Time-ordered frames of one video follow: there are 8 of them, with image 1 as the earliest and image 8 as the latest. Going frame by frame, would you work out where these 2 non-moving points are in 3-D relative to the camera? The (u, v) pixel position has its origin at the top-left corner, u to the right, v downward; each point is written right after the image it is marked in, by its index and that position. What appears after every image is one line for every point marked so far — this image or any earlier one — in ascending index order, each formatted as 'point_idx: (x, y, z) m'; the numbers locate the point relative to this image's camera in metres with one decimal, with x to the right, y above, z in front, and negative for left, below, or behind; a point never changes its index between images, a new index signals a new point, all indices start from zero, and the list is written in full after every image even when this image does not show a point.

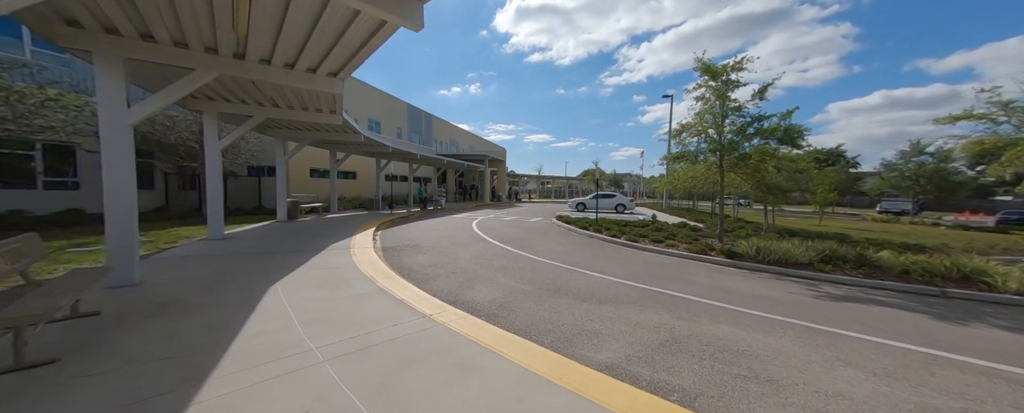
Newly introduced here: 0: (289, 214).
0: (-10.1, -0.4, +14.0) m
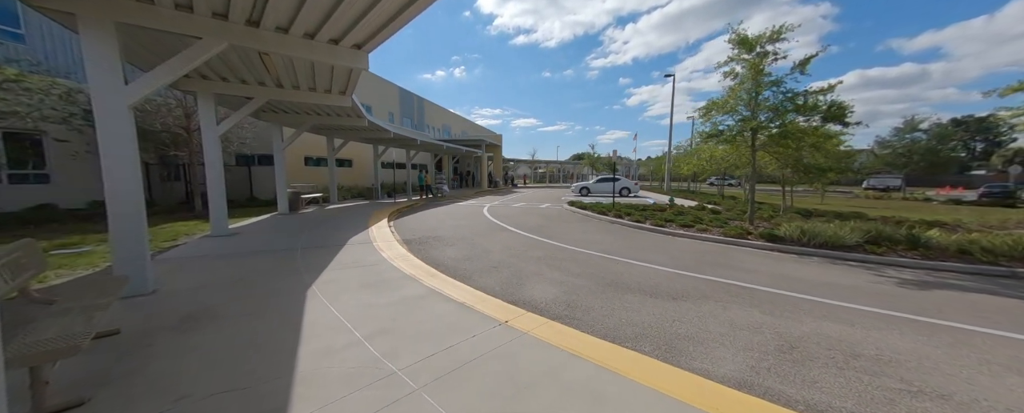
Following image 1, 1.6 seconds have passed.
0: (-9.4, 0.0, +13.1) m
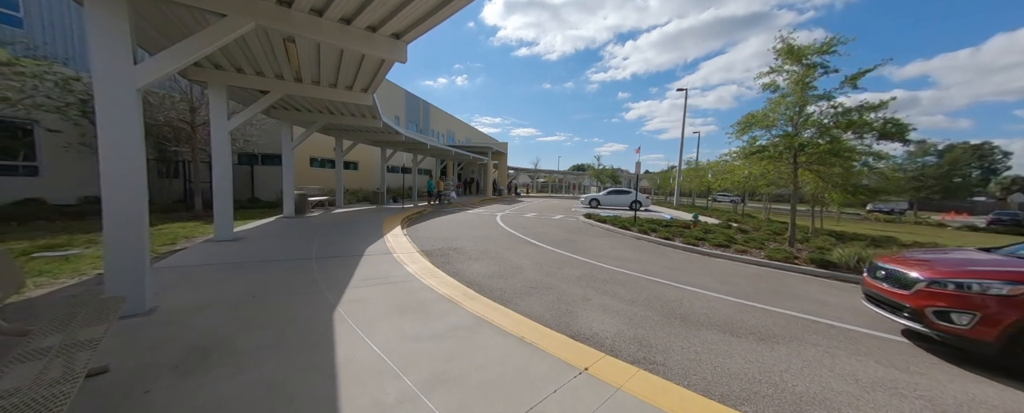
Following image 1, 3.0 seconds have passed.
0: (-8.7, -0.1, +12.5) m
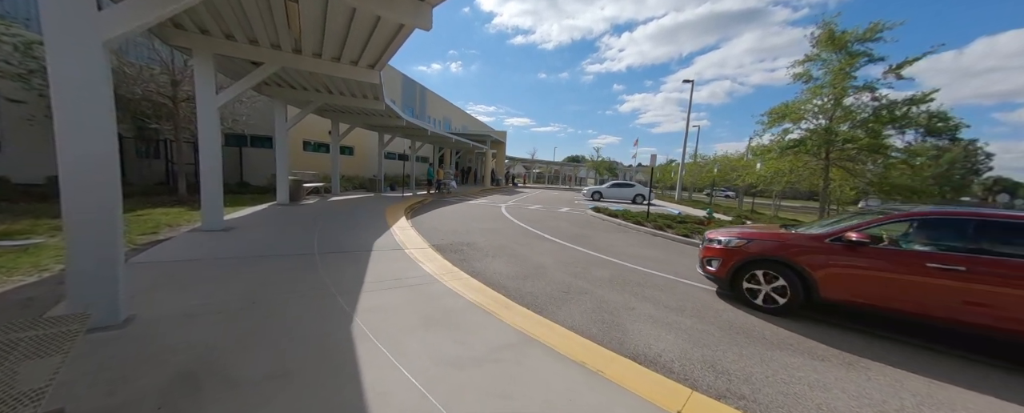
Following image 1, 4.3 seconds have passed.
0: (-8.3, +0.4, +11.6) m
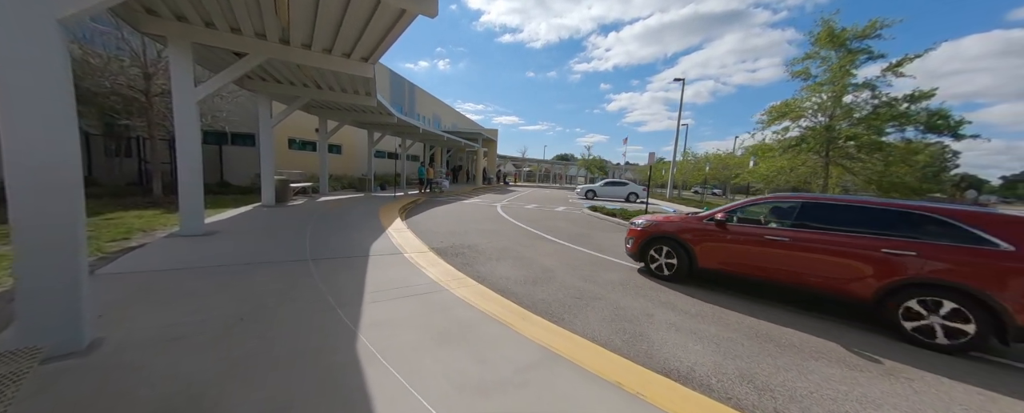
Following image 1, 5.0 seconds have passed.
0: (-8.4, +0.4, +11.0) m
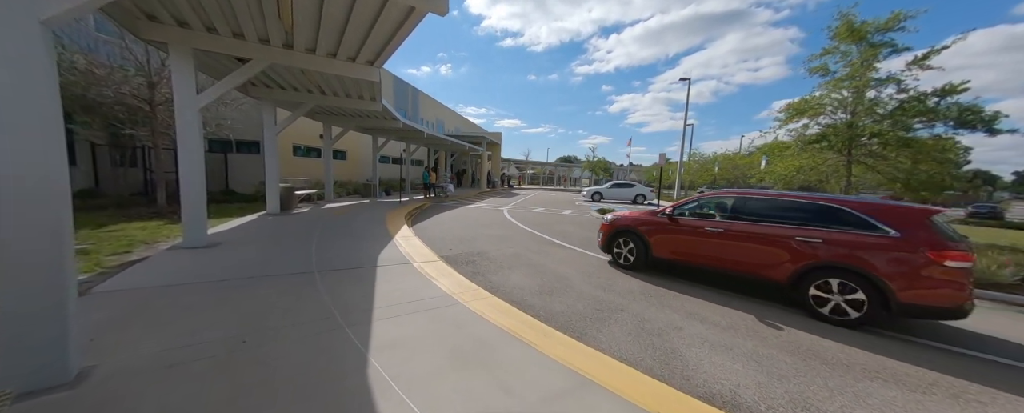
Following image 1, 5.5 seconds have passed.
0: (-8.1, +0.1, +10.9) m
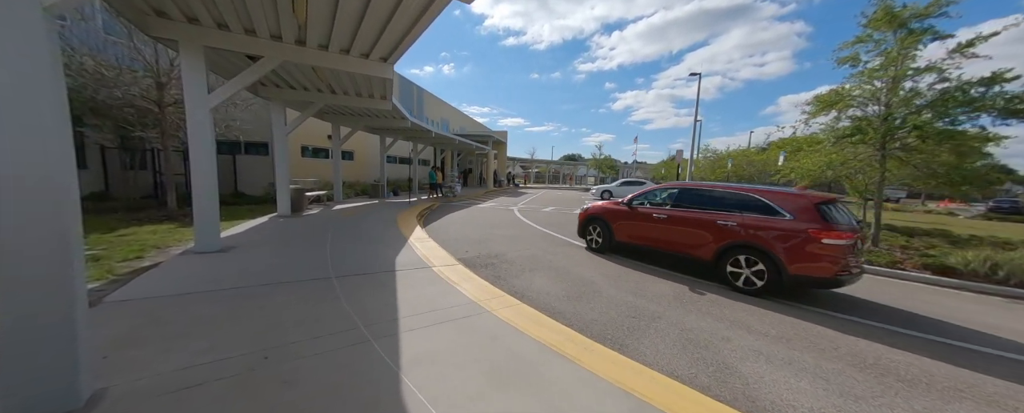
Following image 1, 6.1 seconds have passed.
0: (-7.6, 0.0, +10.7) m
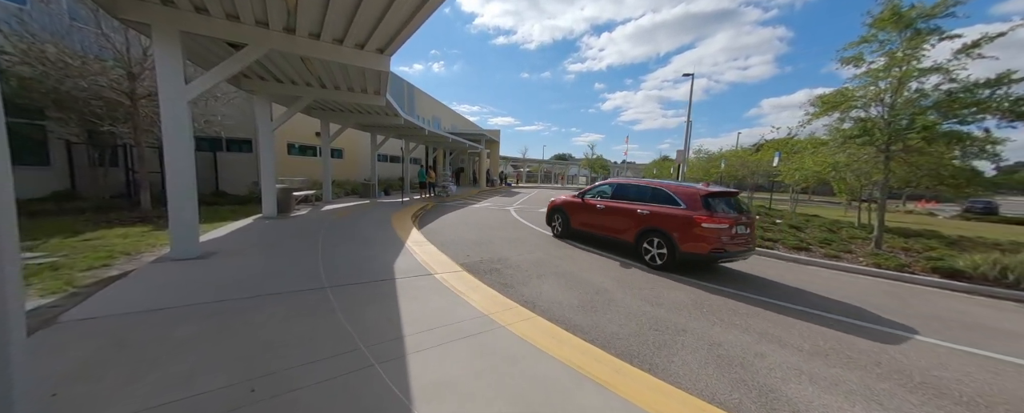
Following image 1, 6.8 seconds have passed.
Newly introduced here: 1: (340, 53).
0: (-7.7, 0.0, +10.1) m
1: (-3.7, +3.3, +6.6) m
